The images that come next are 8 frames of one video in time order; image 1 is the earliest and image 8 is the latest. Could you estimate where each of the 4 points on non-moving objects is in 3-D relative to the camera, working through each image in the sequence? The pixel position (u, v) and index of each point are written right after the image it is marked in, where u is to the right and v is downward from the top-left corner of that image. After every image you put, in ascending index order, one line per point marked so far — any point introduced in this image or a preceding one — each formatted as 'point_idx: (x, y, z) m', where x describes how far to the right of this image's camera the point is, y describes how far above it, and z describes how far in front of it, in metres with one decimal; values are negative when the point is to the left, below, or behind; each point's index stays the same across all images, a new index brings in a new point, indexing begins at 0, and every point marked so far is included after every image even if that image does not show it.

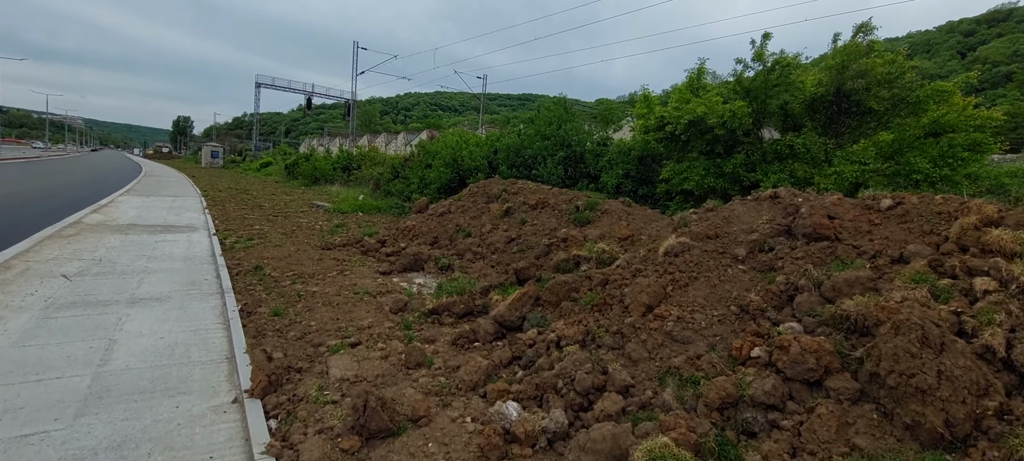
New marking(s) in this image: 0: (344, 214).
0: (-5.3, +0.5, +15.7) m
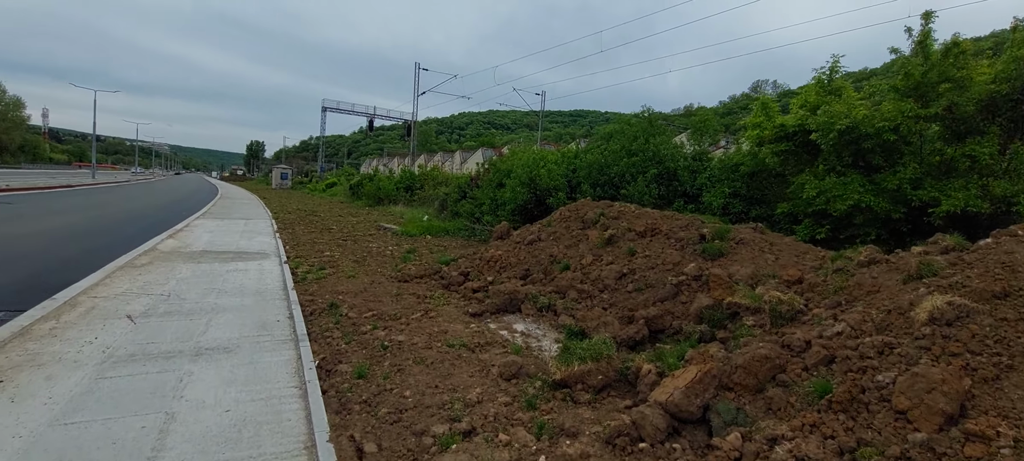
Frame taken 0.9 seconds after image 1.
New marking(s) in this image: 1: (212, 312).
0: (-3.0, -0.2, +15.0) m
1: (-3.8, -1.0, +6.3) m
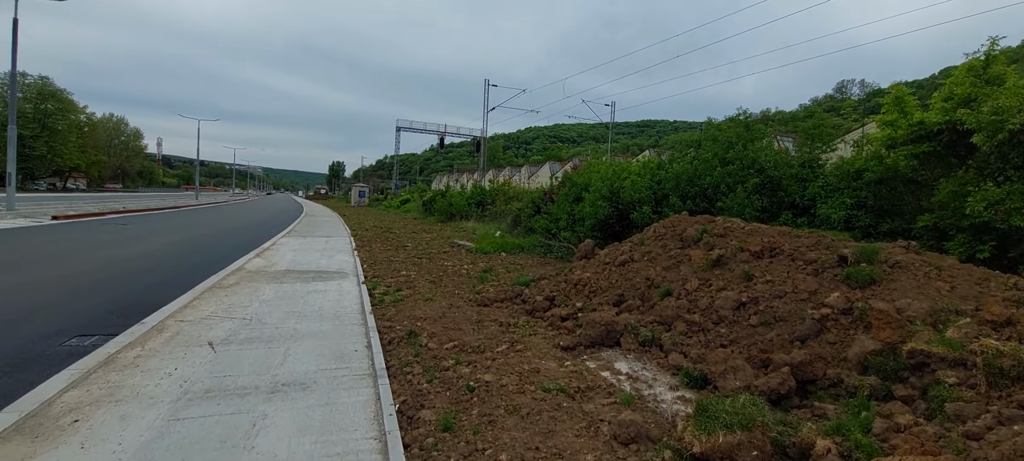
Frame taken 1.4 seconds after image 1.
0: (-0.7, -0.7, +14.5) m
1: (-2.7, -1.3, +6.1) m
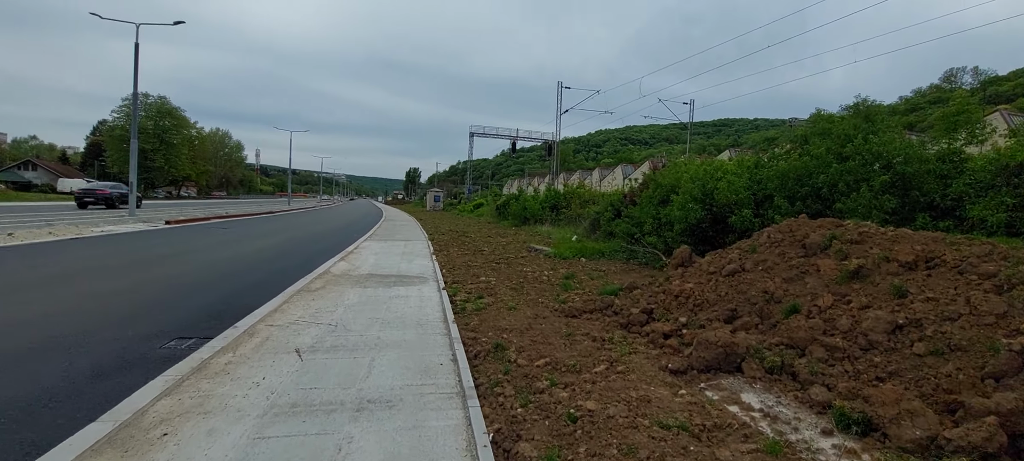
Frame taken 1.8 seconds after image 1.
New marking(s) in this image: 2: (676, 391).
0: (+1.6, -0.9, +14.0) m
1: (-1.6, -1.4, +5.8) m
2: (+1.4, -1.3, +4.1) m
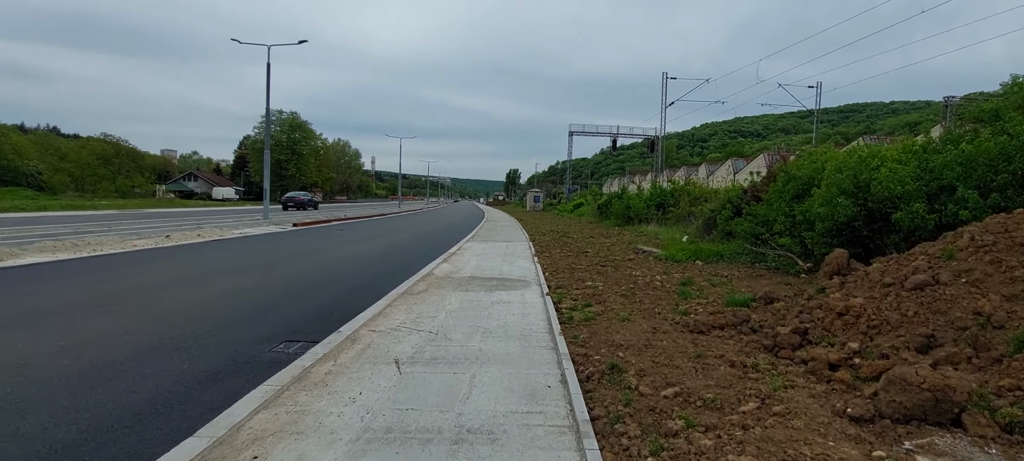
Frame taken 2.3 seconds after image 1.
0: (+4.4, -0.9, +12.6) m
1: (-0.4, -1.4, +5.3) m
2: (+2.2, -1.4, +3.1) m
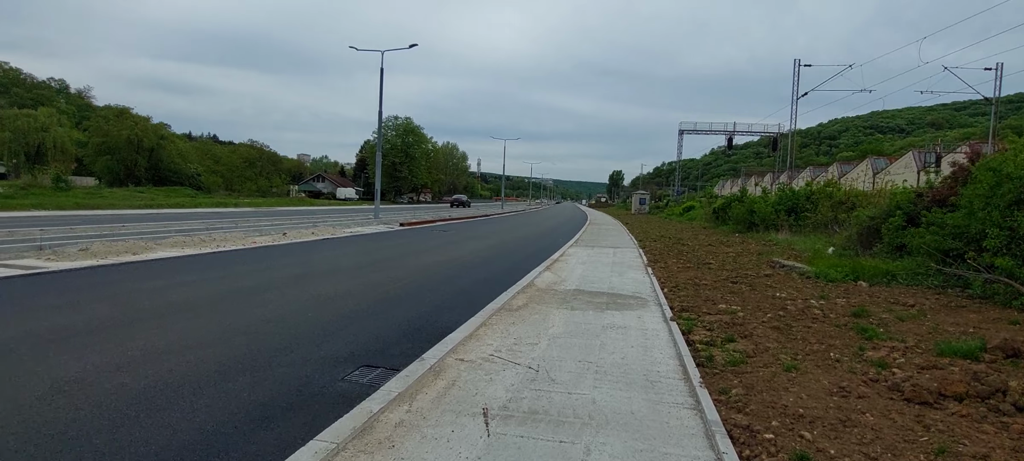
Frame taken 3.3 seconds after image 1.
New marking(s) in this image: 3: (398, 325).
0: (+6.8, -1.1, +10.1) m
1: (+0.6, -1.5, +3.9) m
2: (+2.7, -1.5, +1.2) m
3: (-1.6, -1.4, +7.1) m
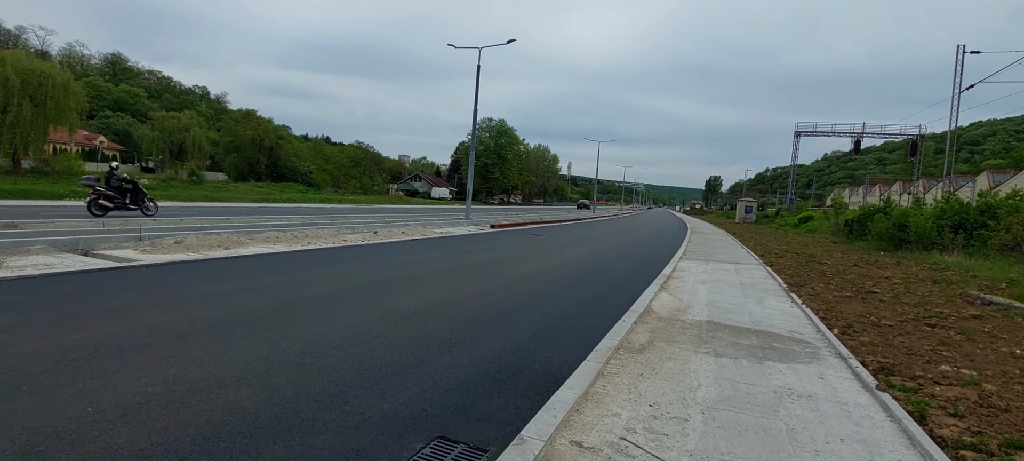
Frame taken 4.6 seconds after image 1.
0: (+8.5, -1.6, +6.9) m
1: (+1.4, -1.7, +1.9) m
2: (+2.9, -1.8, -1.2) m
3: (-0.3, -1.5, +5.4) m
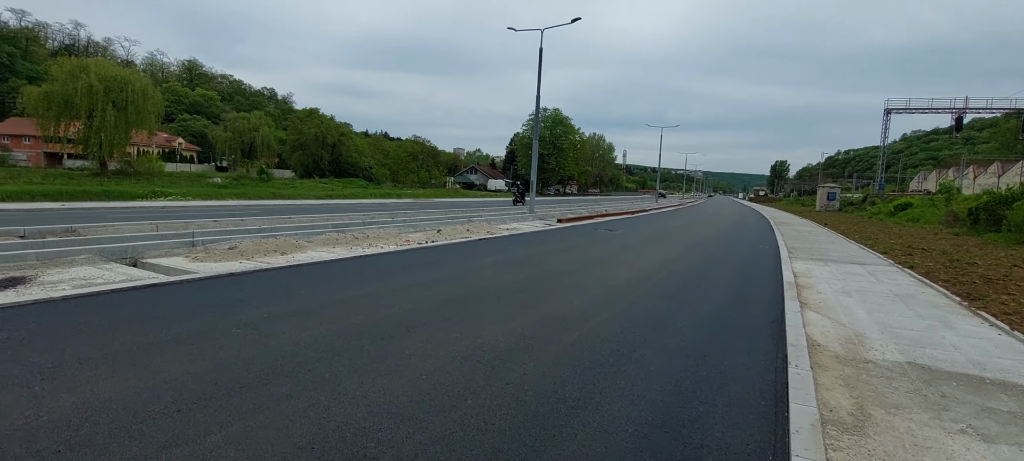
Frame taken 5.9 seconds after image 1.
0: (+9.8, -1.6, +4.1) m
1: (+2.1, -1.9, -0.1) m
2: (+3.4, -2.0, -3.3) m
3: (+0.9, -1.6, +3.5) m
